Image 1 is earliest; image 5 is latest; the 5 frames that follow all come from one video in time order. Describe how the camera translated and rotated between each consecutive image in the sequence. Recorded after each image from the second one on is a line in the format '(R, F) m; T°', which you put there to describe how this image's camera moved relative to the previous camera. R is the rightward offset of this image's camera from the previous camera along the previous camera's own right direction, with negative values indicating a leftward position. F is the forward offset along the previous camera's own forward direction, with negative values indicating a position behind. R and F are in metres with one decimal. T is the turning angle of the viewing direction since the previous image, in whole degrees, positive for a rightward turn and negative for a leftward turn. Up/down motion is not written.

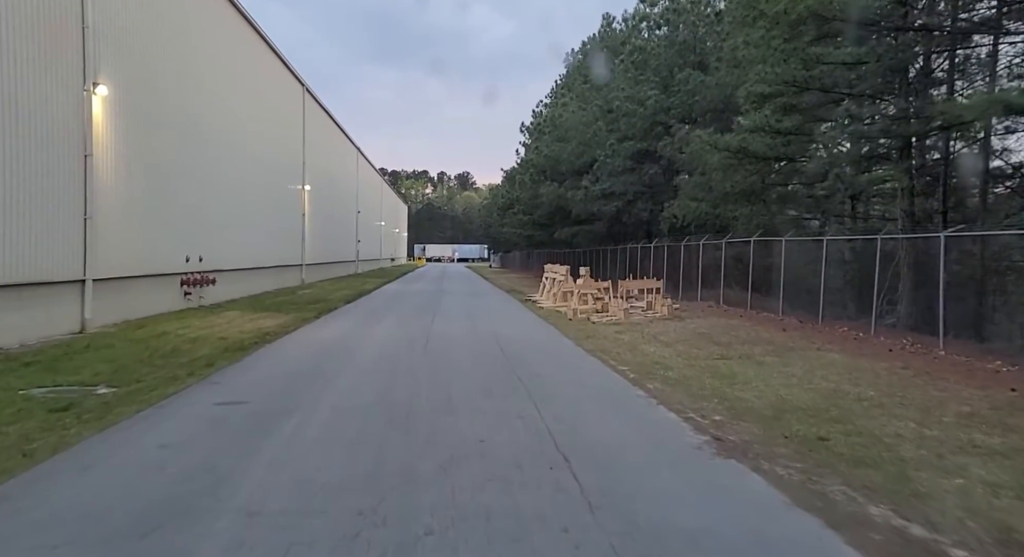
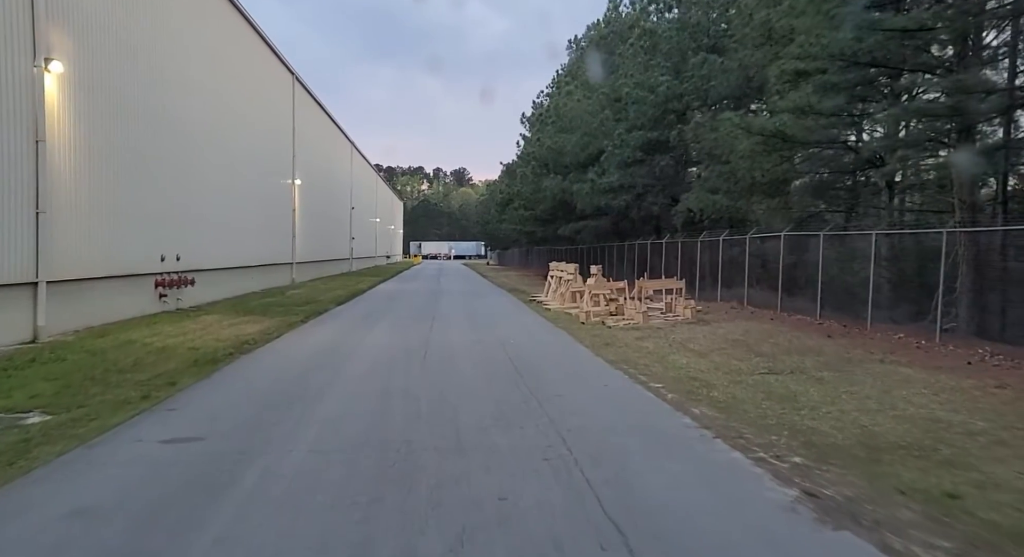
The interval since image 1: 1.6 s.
(-0.3, +1.5) m; 0°
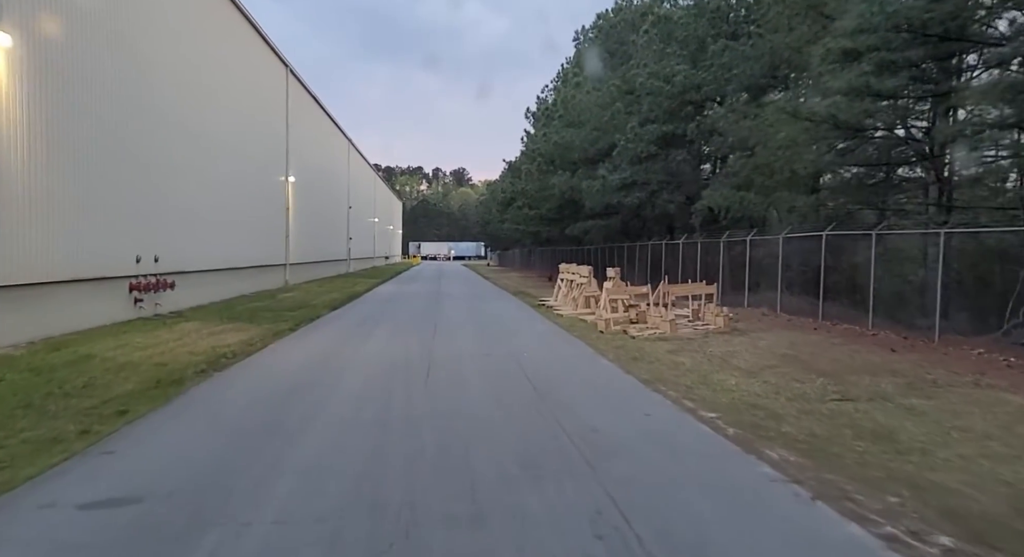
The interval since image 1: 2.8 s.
(-0.3, +1.5) m; 0°
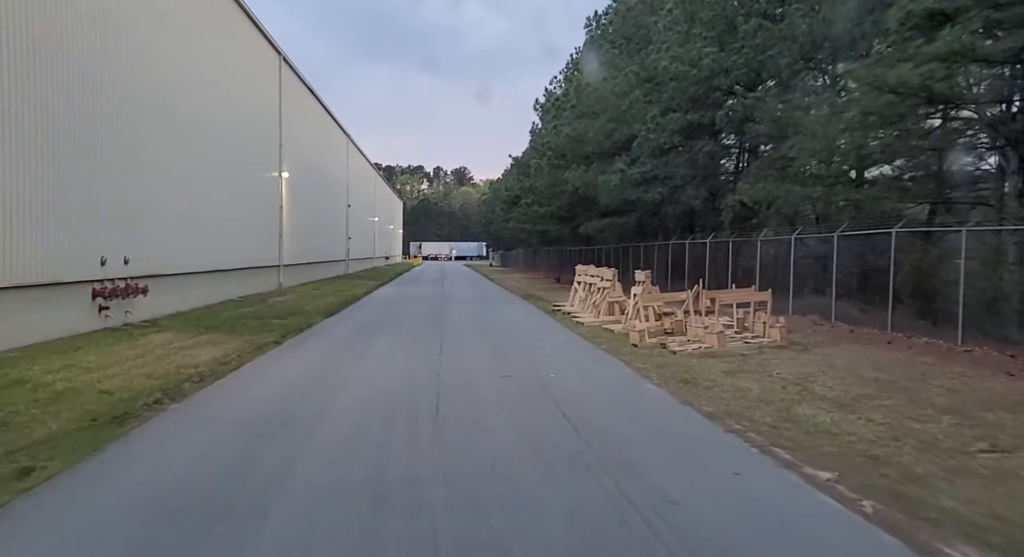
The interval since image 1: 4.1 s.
(-0.4, +1.9) m; 0°
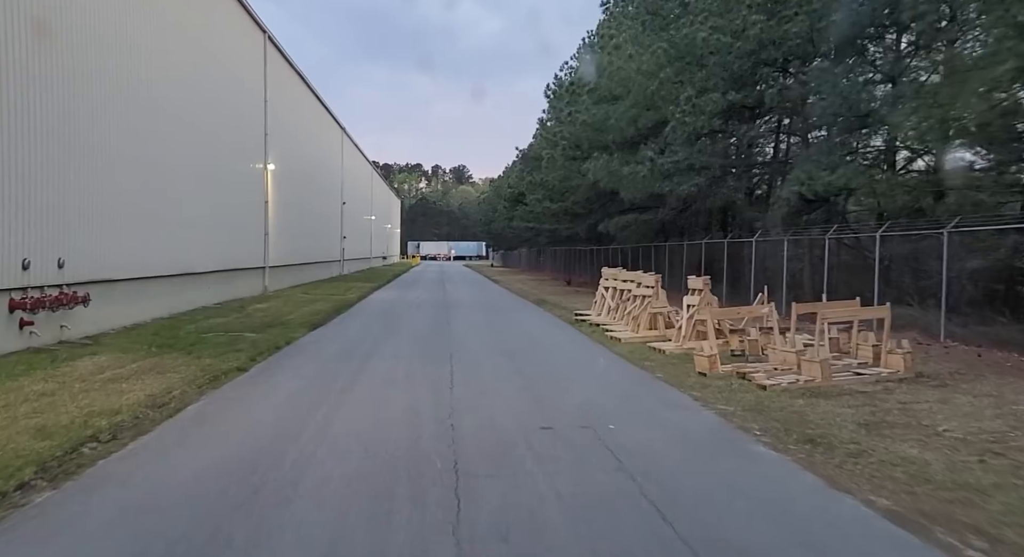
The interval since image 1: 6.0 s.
(-0.6, +2.7) m; 0°
